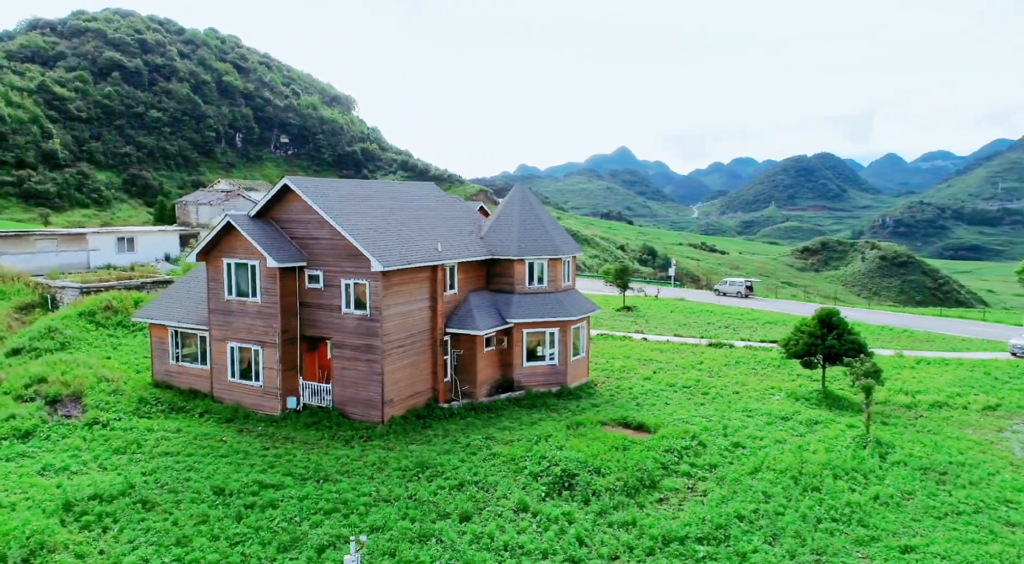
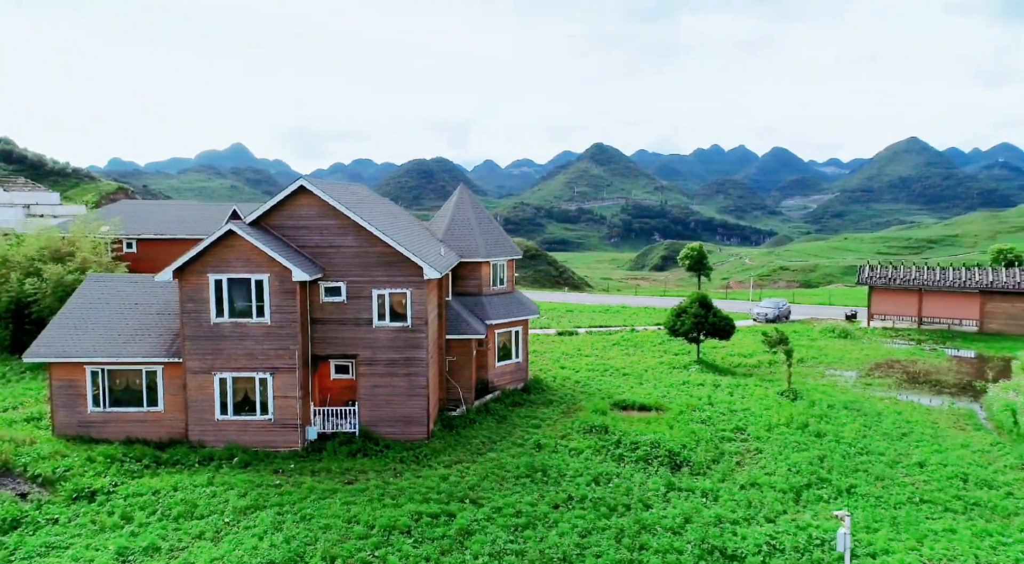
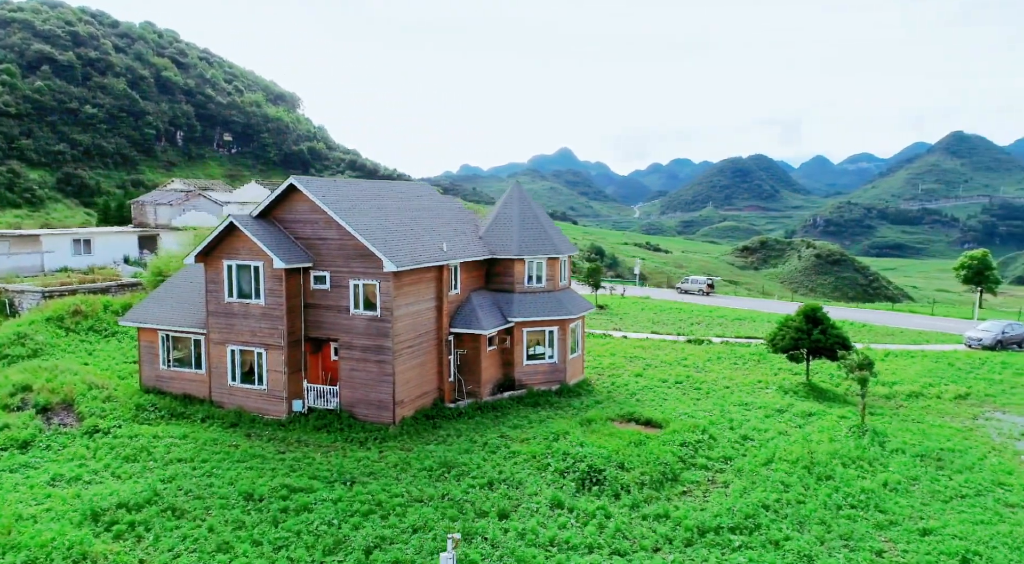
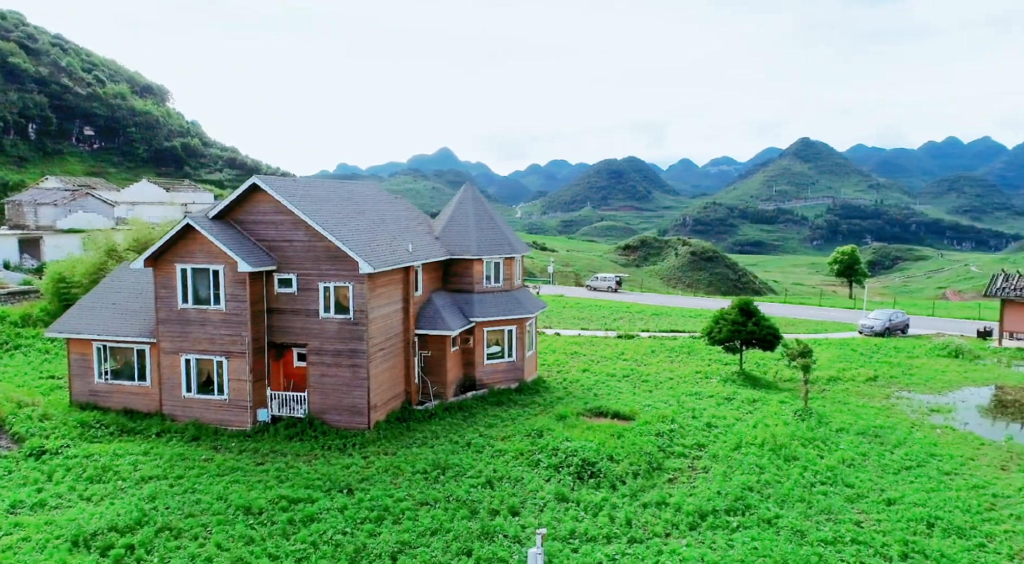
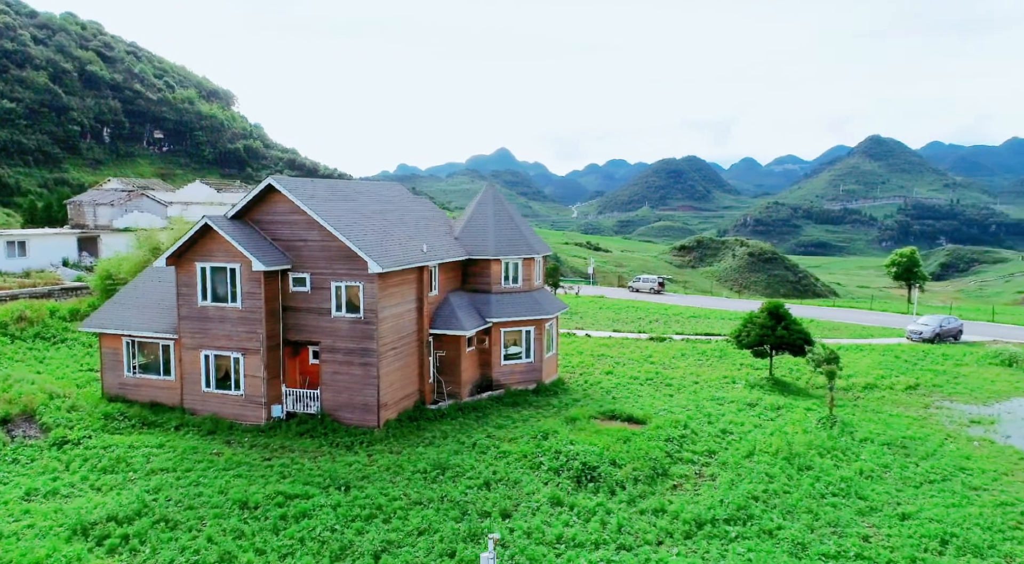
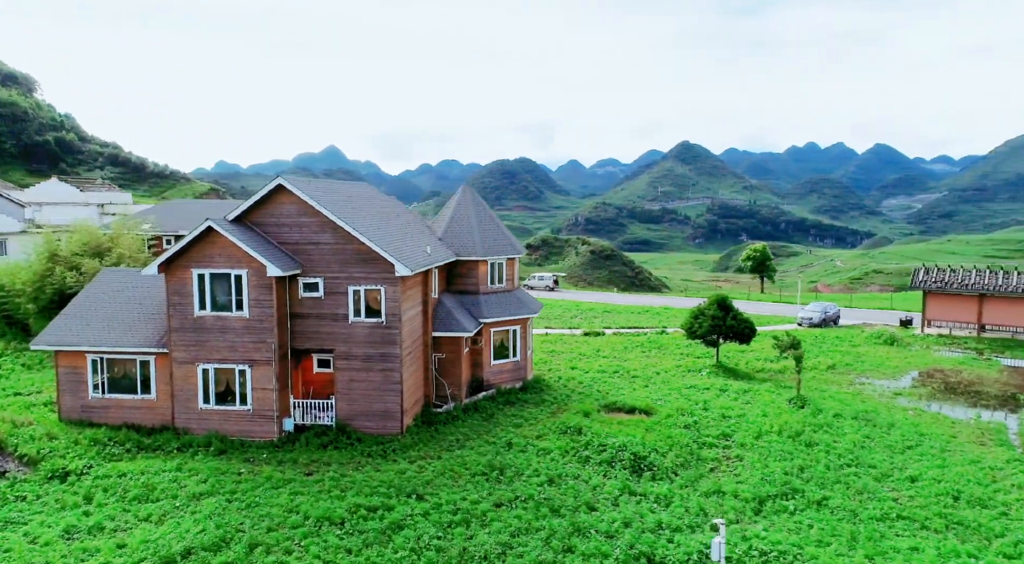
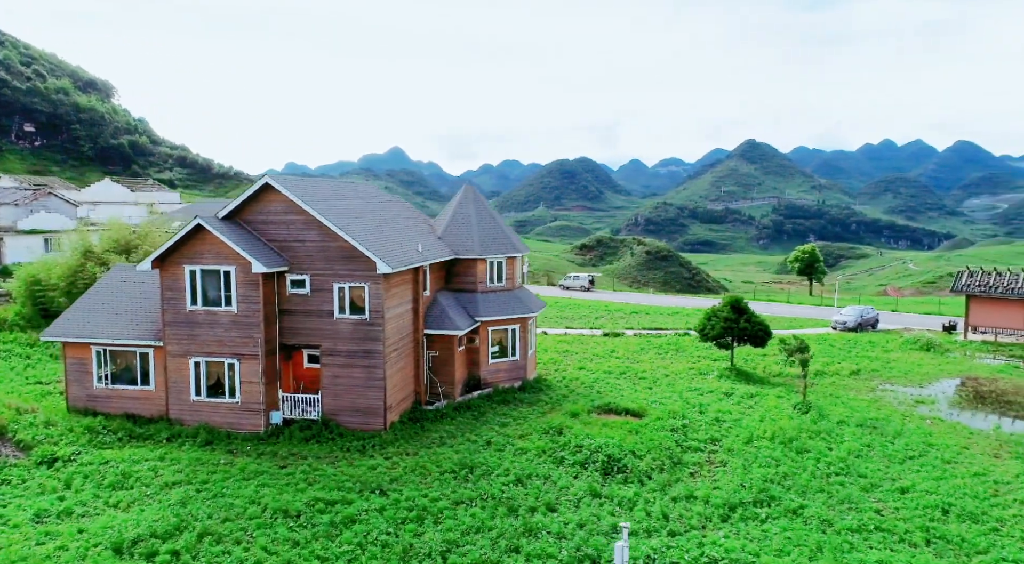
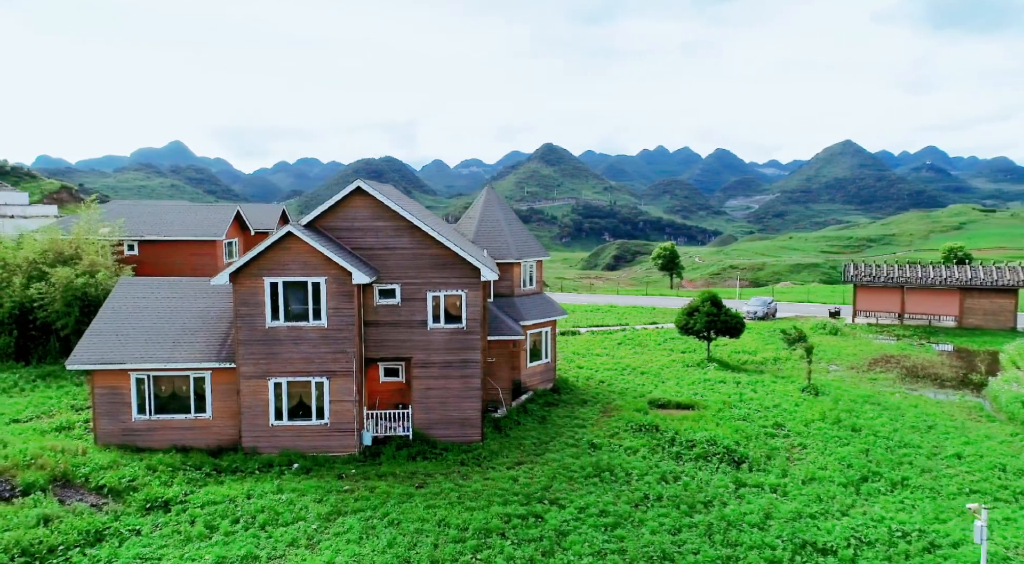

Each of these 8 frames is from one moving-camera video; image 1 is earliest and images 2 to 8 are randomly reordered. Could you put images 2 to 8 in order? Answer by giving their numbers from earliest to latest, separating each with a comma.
3, 5, 4, 7, 6, 2, 8
